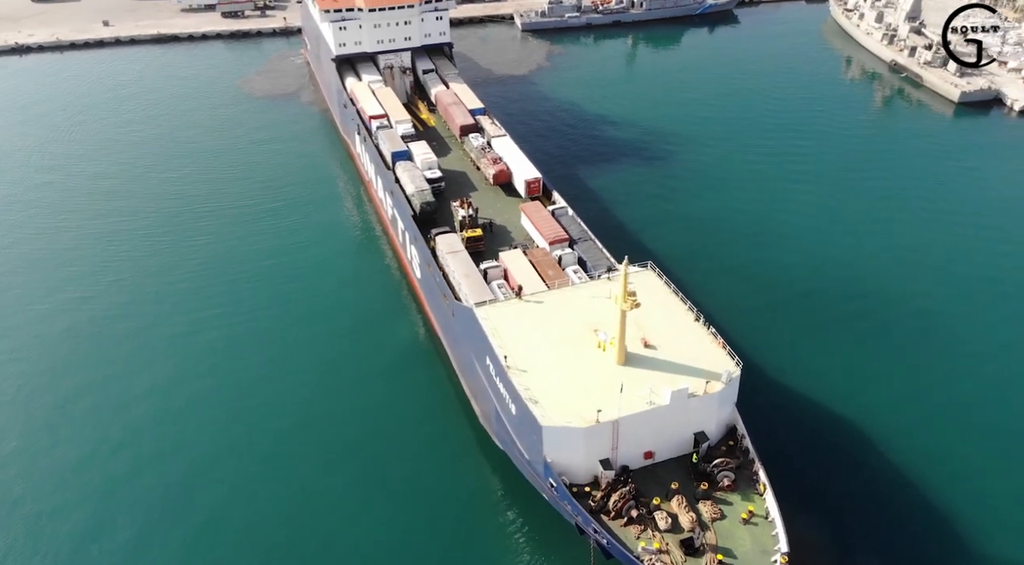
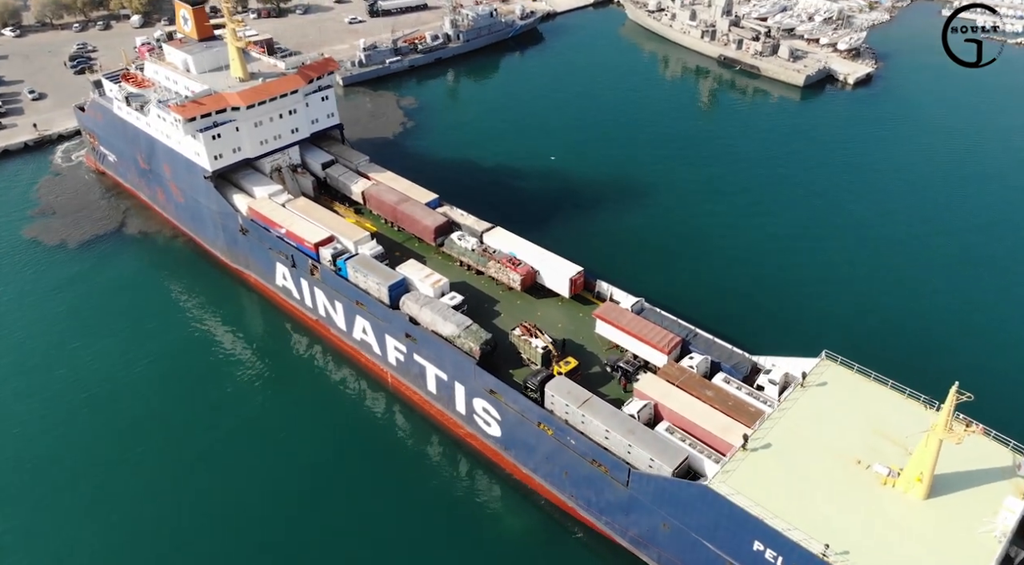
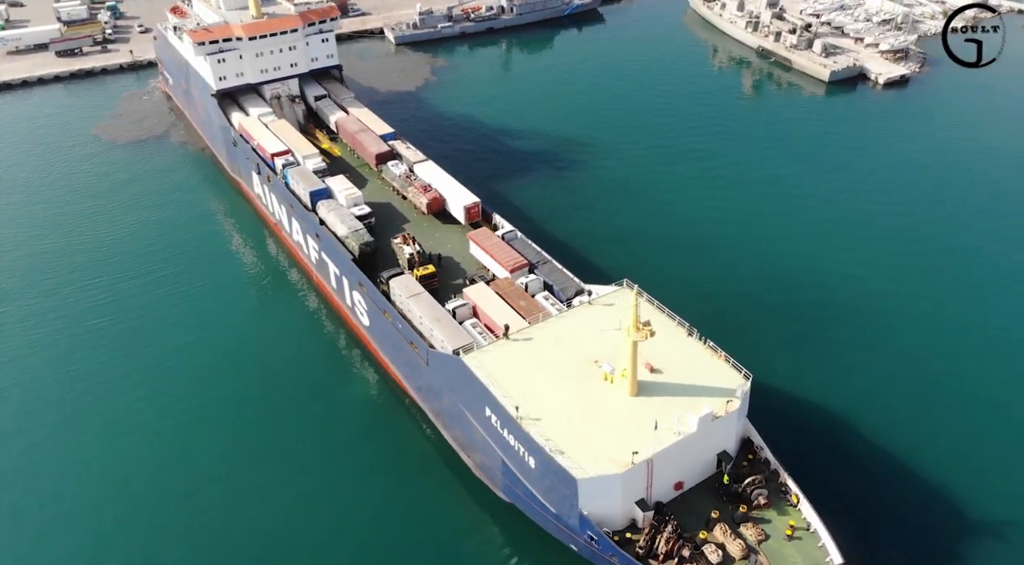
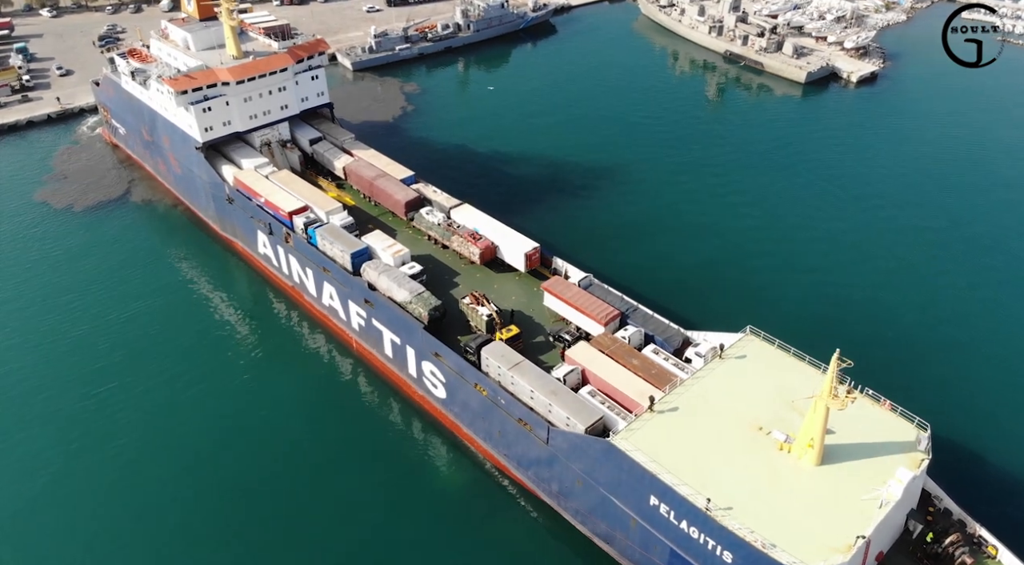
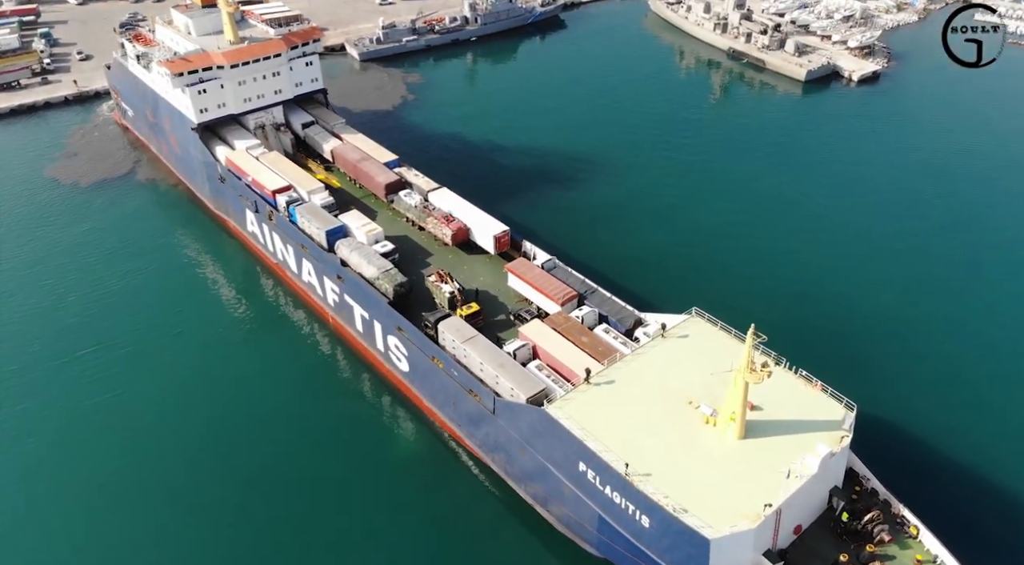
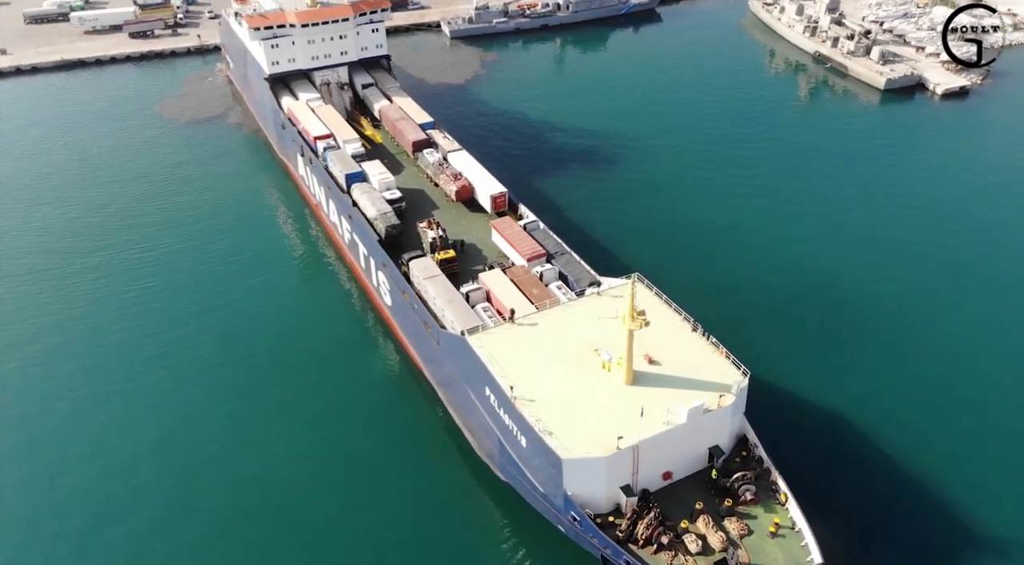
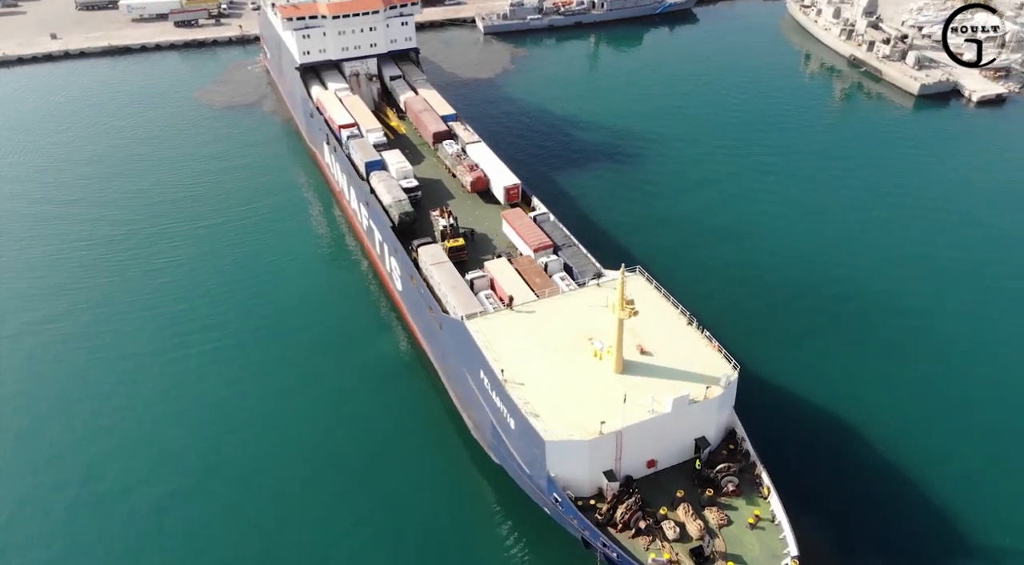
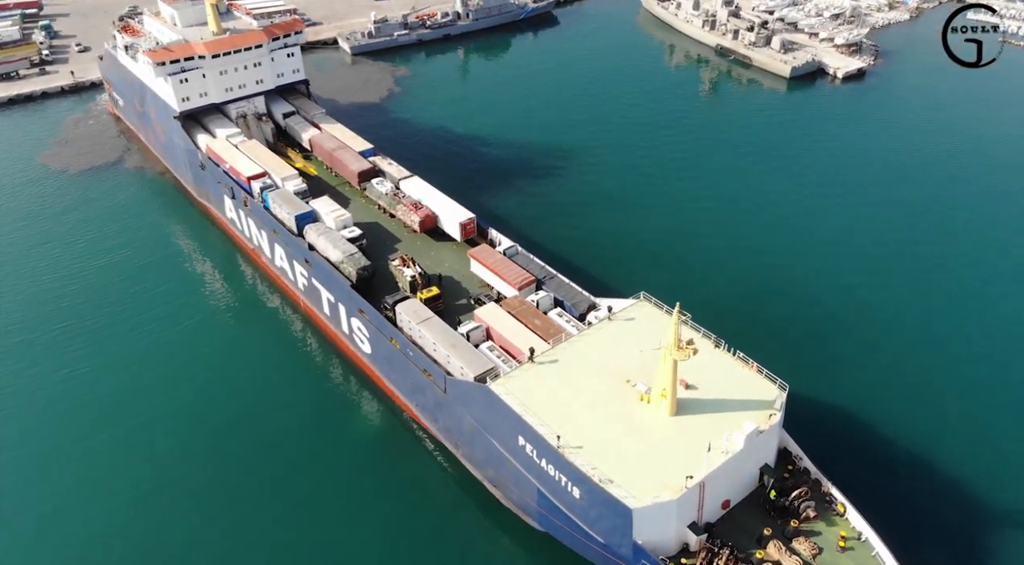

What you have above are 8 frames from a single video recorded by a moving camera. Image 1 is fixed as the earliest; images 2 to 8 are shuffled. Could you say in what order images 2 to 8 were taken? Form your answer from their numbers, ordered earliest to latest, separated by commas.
7, 6, 3, 8, 5, 4, 2
